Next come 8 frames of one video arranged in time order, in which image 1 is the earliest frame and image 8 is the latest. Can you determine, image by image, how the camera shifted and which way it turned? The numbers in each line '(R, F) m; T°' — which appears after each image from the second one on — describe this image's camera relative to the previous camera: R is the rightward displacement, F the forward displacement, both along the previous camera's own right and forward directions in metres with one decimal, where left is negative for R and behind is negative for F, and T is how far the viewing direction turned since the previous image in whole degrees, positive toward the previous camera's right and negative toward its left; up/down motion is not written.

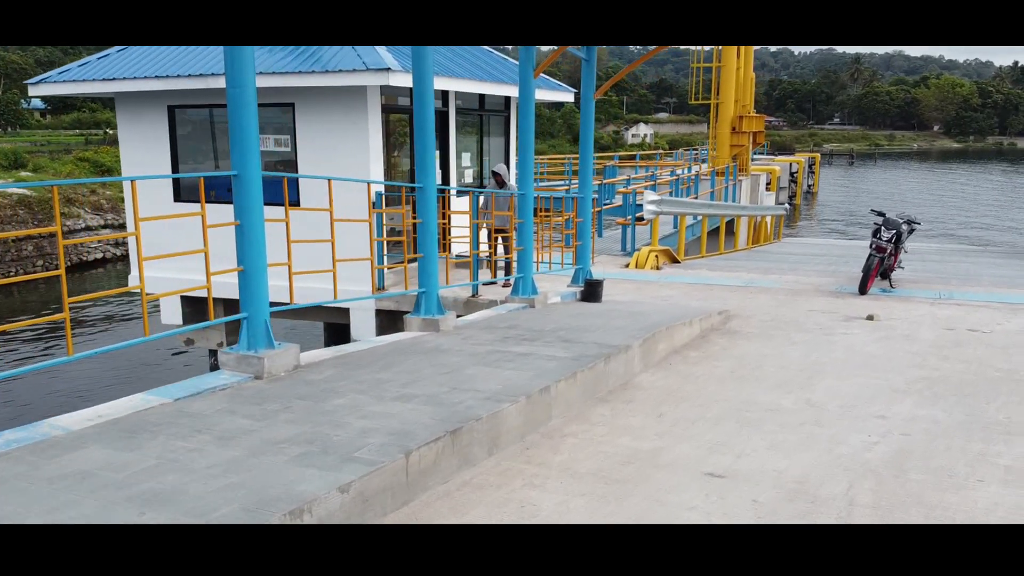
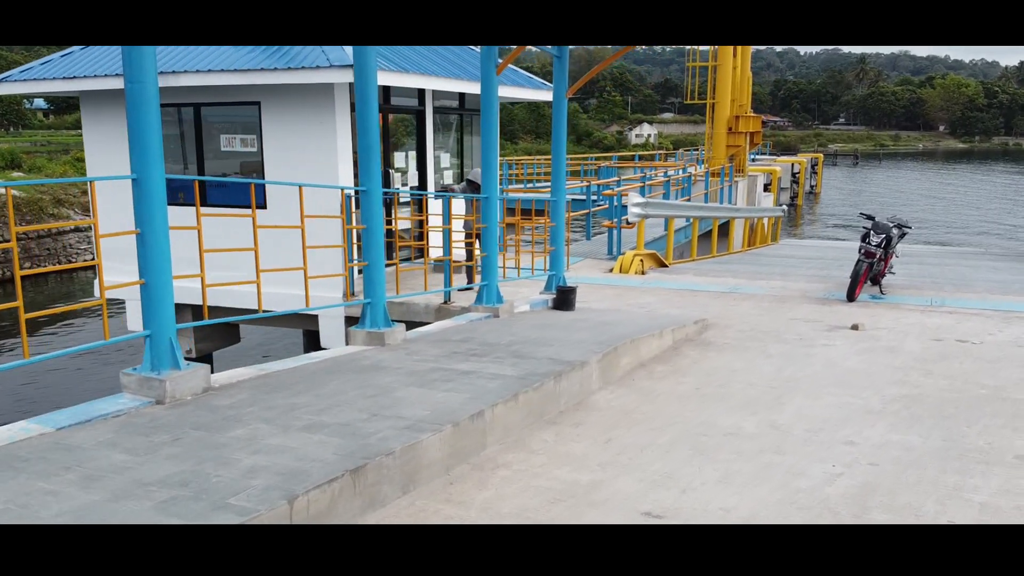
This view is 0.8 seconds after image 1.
(+0.3, +0.4) m; 0°
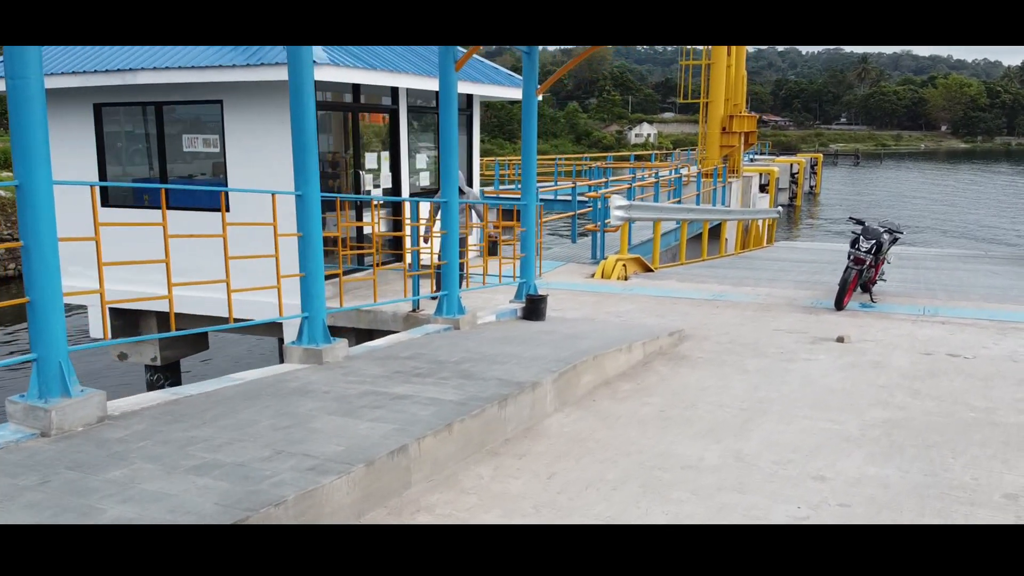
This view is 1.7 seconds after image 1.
(+0.3, +0.4) m; 0°
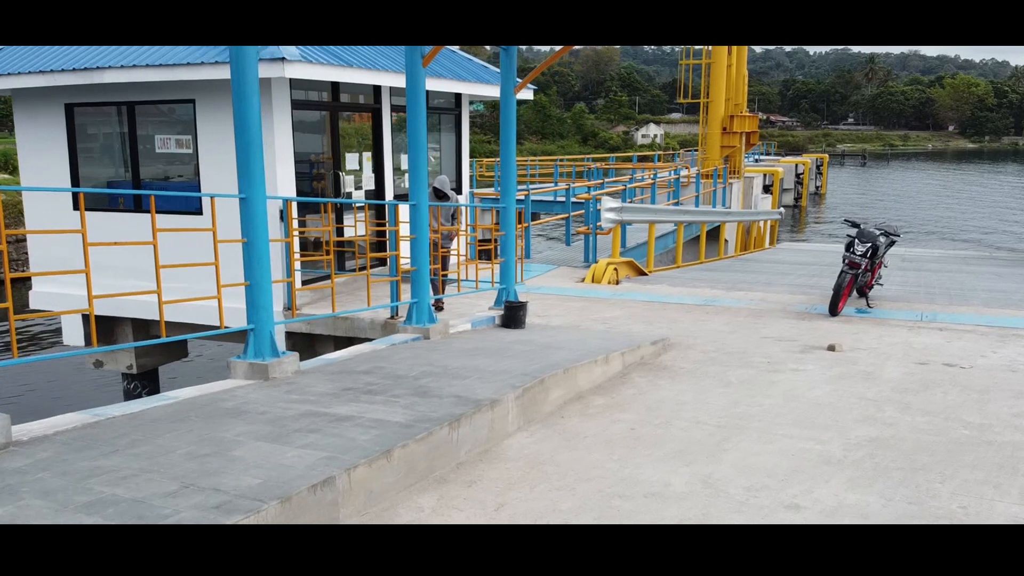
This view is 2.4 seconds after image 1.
(+0.3, +0.3) m; 0°
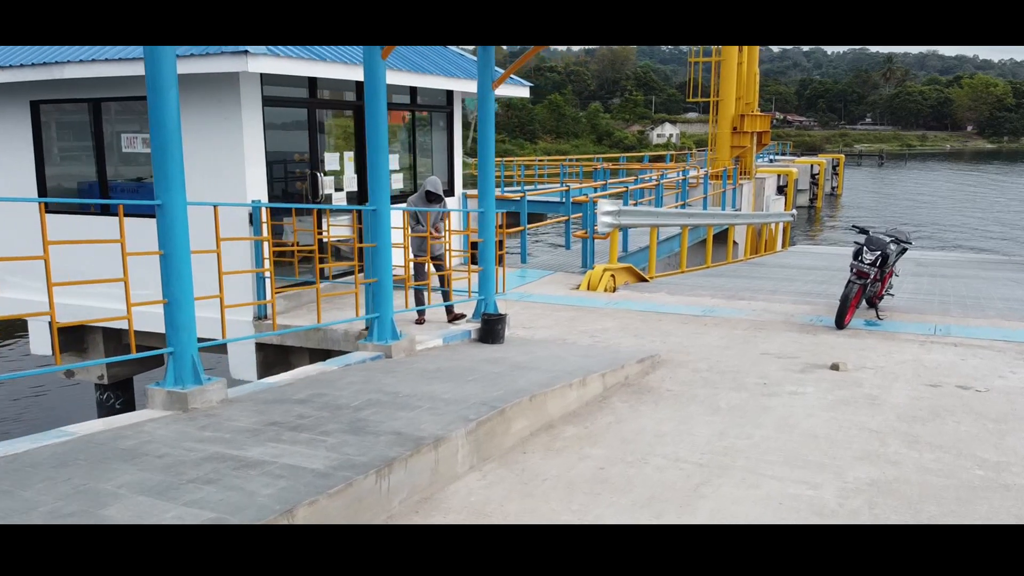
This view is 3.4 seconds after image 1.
(+0.3, +0.6) m; -1°
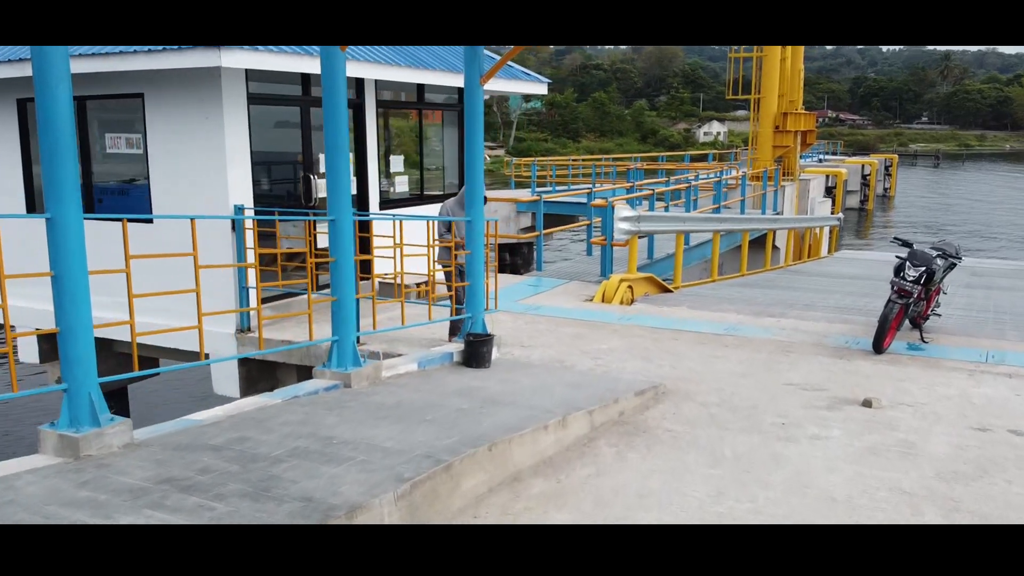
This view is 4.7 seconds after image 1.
(+0.4, +0.8) m; -3°
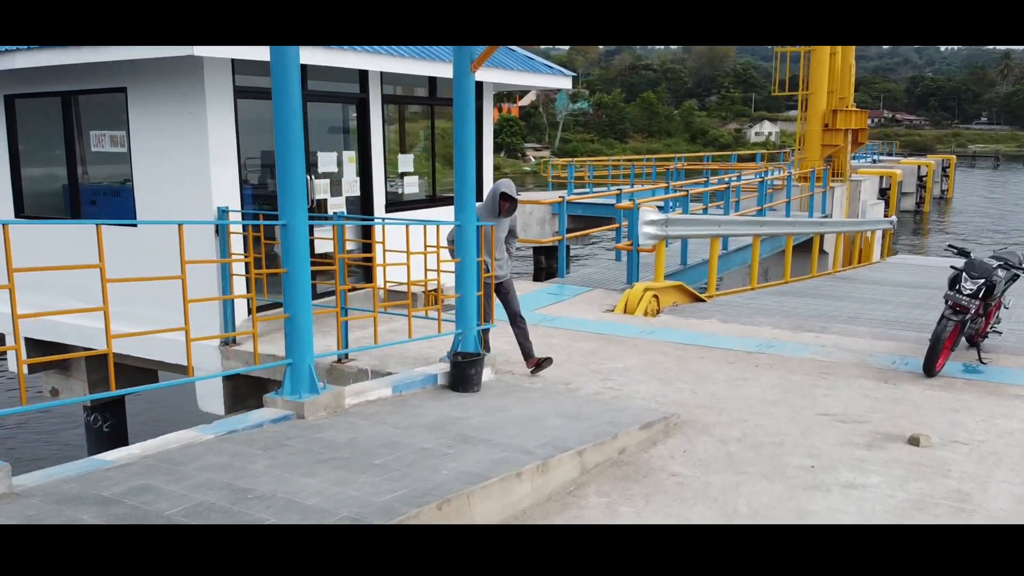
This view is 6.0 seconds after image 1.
(+0.3, +0.8) m; -3°
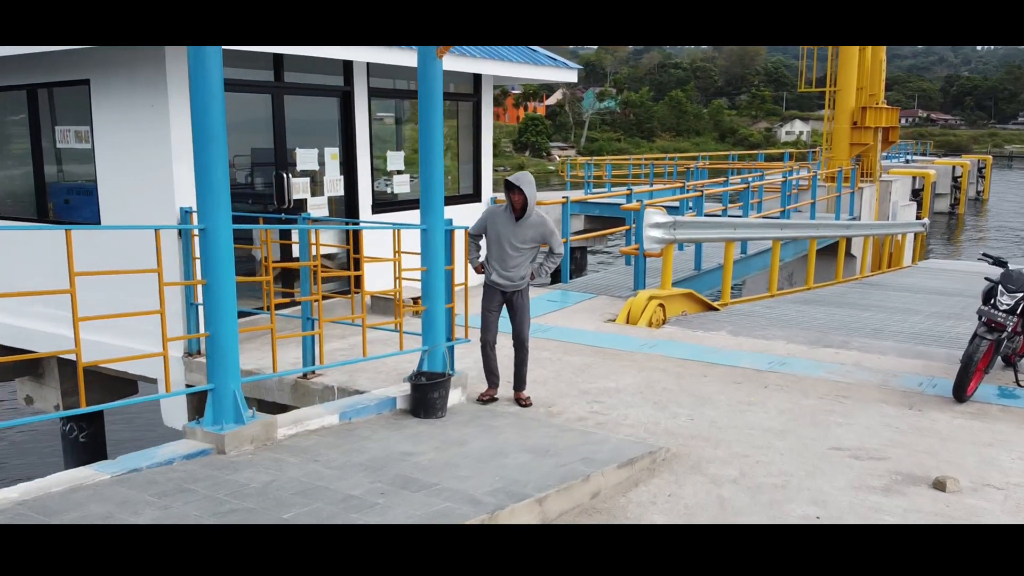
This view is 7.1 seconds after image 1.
(+0.3, +0.6) m; -2°
